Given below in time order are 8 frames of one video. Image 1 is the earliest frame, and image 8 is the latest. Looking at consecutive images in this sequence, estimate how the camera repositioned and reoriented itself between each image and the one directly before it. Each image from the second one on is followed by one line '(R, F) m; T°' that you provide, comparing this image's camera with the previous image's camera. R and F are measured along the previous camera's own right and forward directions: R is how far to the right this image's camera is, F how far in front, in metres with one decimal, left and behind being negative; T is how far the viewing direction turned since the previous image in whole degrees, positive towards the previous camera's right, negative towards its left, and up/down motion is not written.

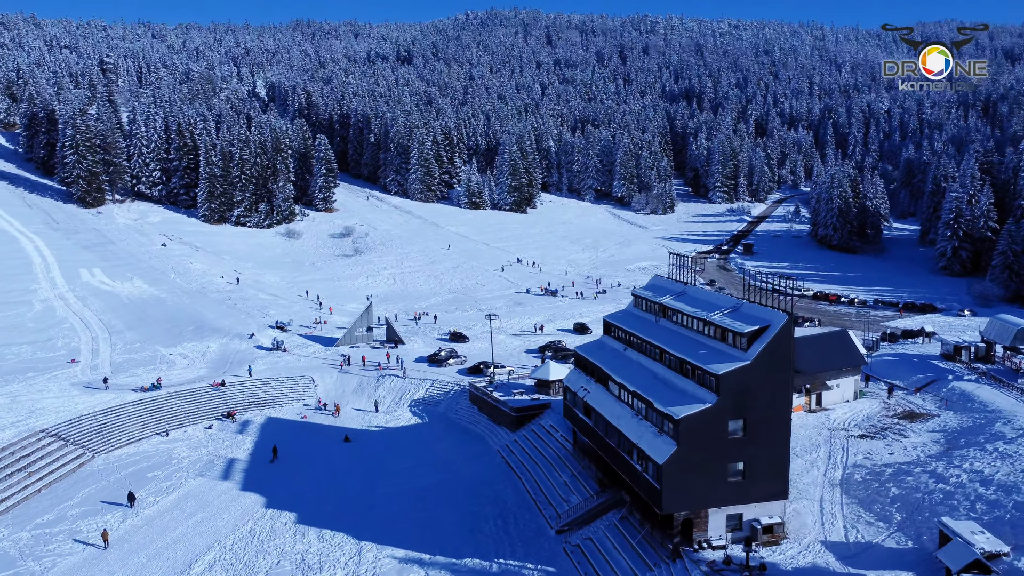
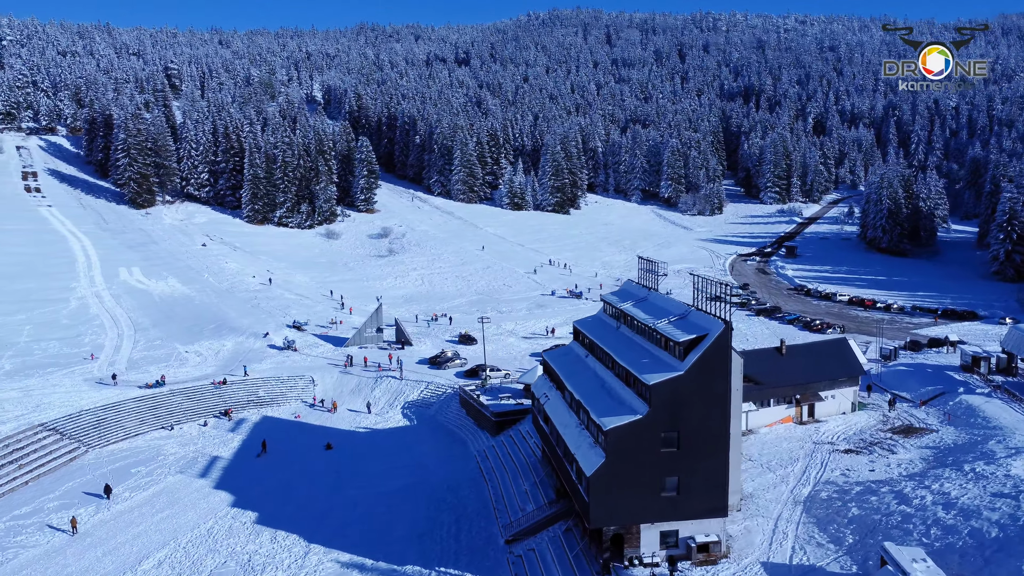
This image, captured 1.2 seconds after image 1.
(+3.8, +0.7) m; -5°
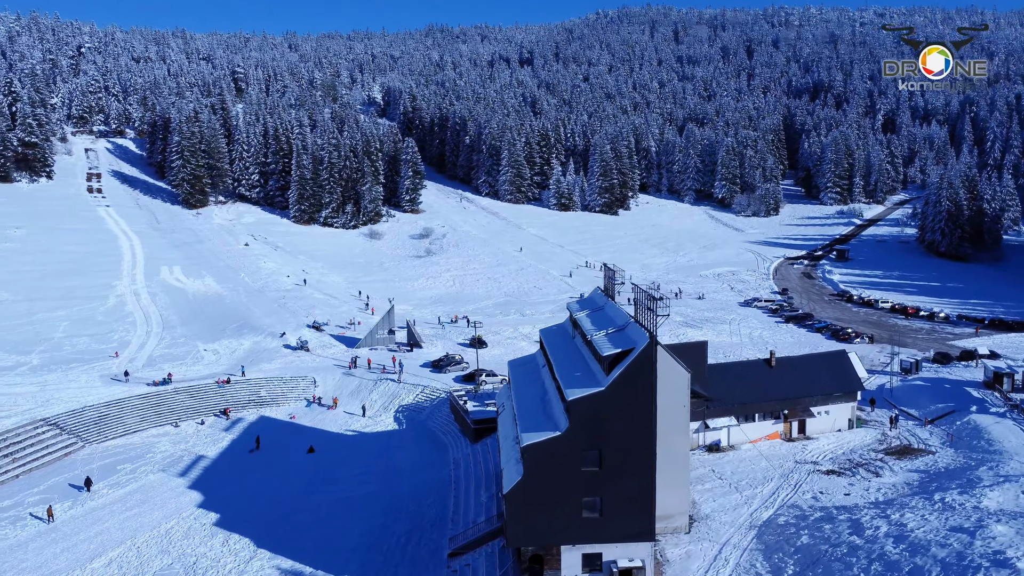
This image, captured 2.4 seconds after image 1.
(+4.0, +0.9) m; -5°
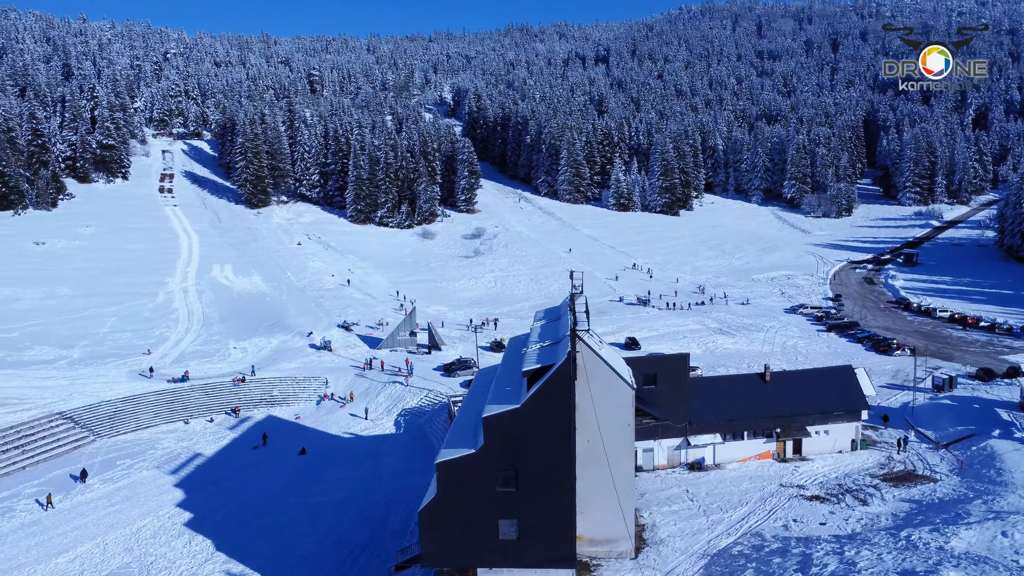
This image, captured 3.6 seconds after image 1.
(+4.1, +1.1) m; -6°
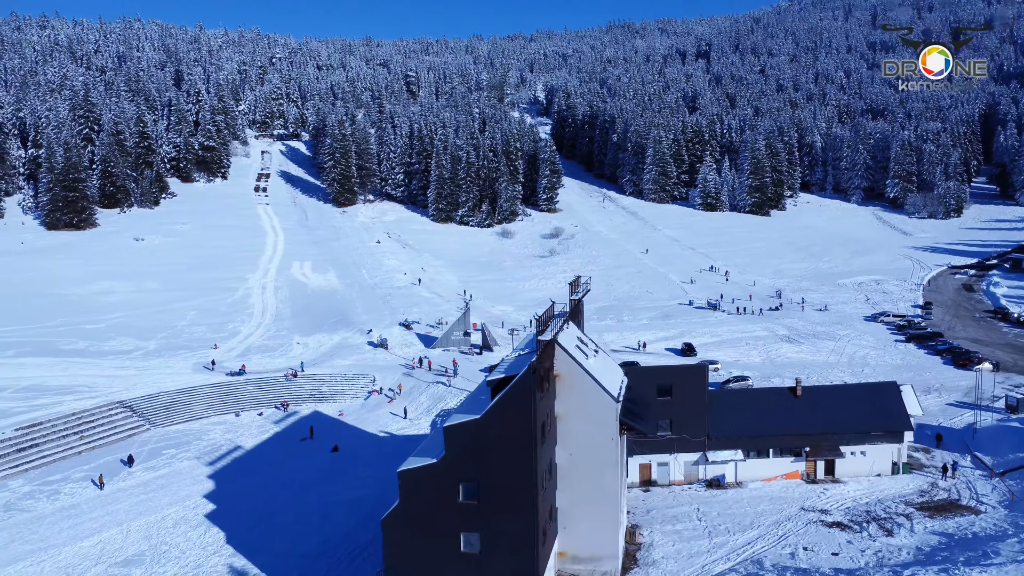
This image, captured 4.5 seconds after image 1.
(+3.2, +0.9) m; -7°
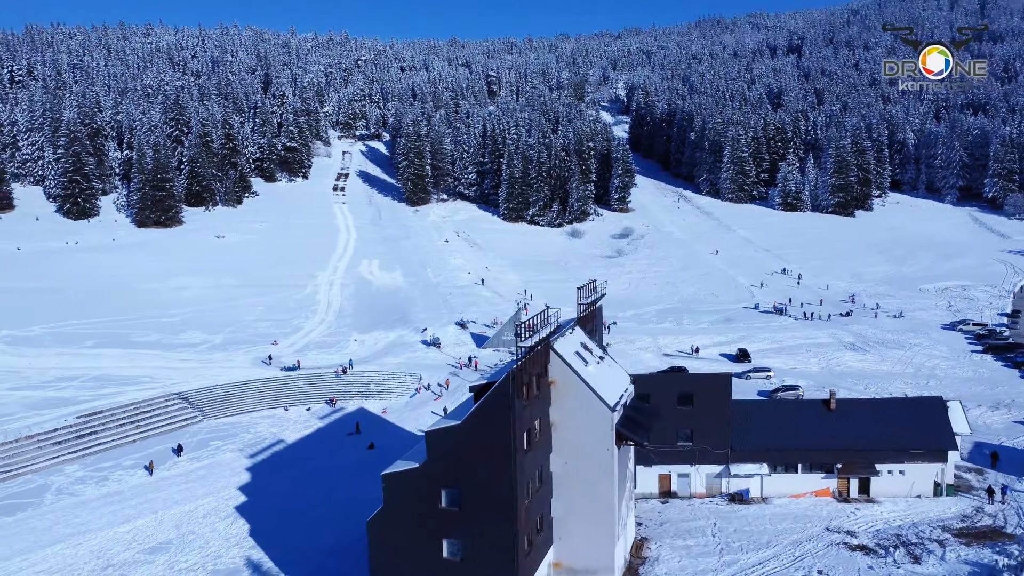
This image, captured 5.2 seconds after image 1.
(+2.4, +0.5) m; -6°
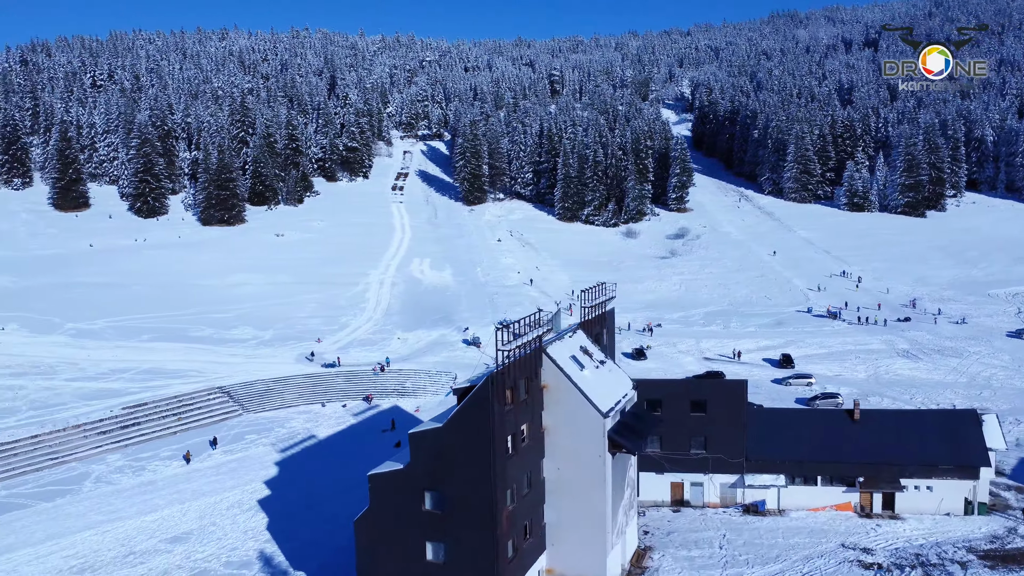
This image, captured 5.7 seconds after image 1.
(+1.9, +0.3) m; -5°
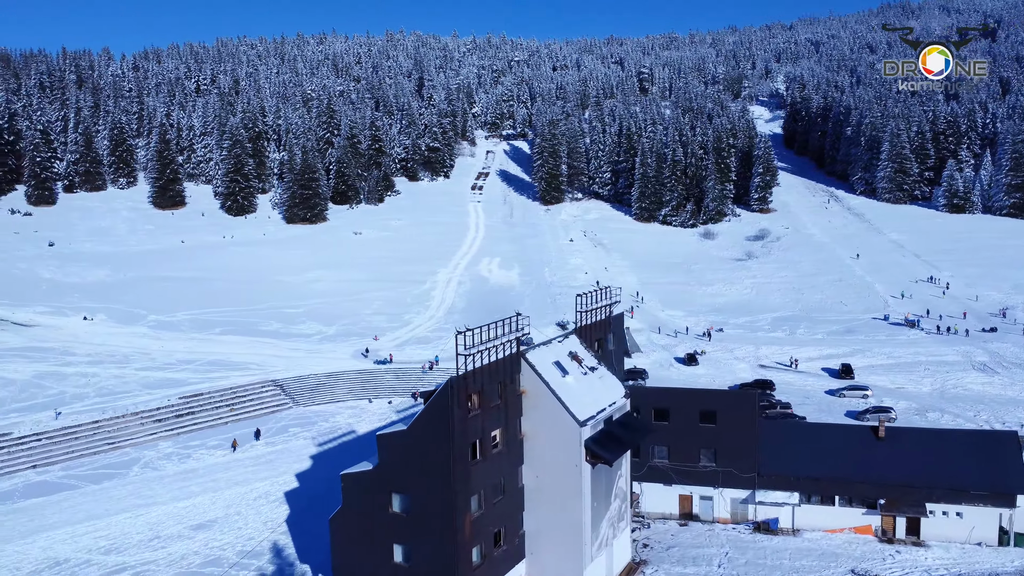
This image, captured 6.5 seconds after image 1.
(+2.9, +0.5) m; -7°
